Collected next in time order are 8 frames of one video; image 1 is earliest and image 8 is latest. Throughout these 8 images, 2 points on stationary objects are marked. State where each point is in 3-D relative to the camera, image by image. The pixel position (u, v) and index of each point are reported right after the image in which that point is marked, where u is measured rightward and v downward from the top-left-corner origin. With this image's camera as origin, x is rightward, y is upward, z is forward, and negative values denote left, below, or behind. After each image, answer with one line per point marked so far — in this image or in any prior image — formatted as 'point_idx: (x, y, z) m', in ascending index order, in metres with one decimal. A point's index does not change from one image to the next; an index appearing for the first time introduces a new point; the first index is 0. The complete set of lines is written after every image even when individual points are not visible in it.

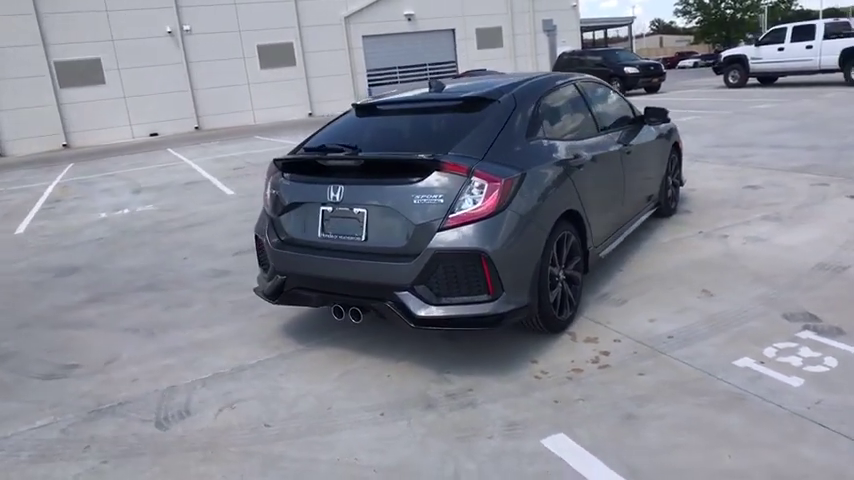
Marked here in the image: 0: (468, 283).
0: (+0.2, -0.2, +3.5) m
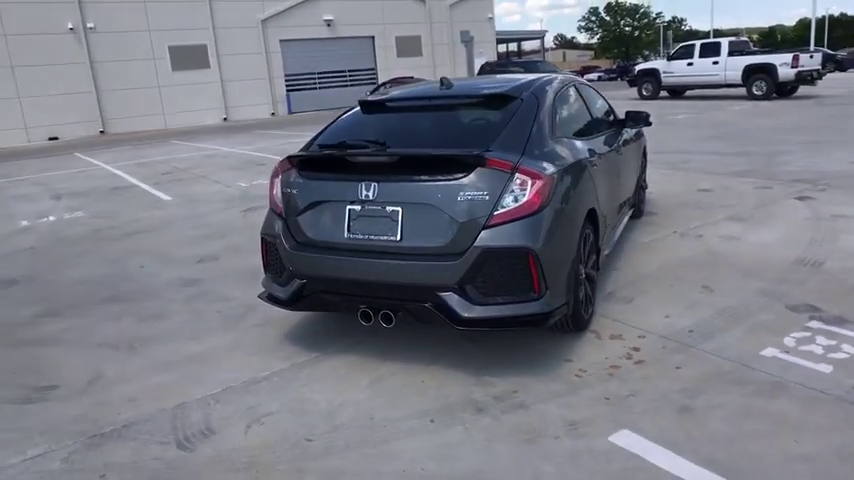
0: (+0.5, -0.2, +3.5) m
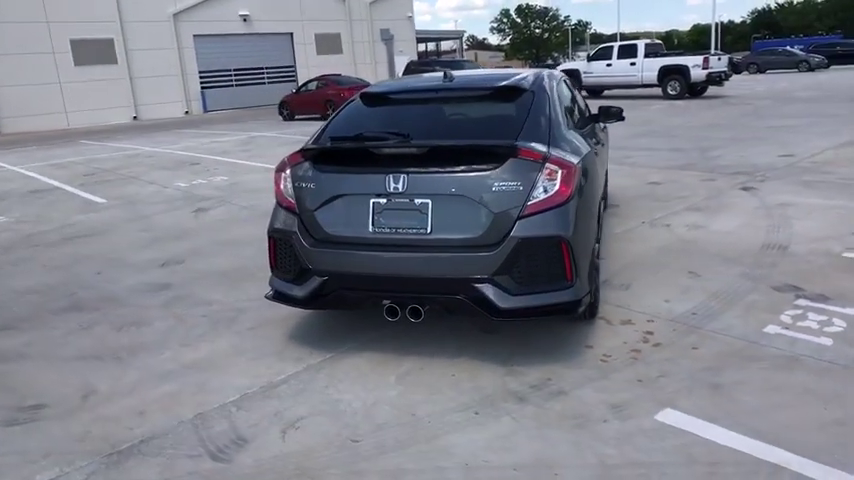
0: (+0.7, -0.2, +3.5) m
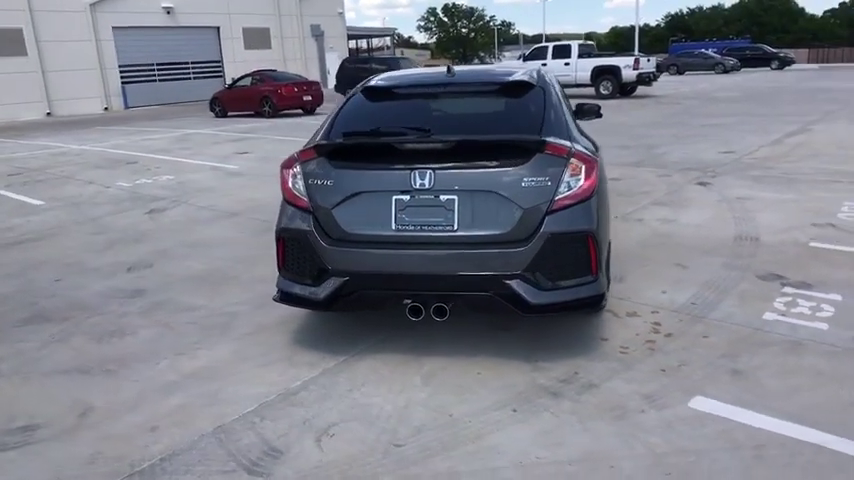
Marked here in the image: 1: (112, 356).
0: (+0.8, -0.1, +3.6) m
1: (-2.0, -0.8, +4.2) m
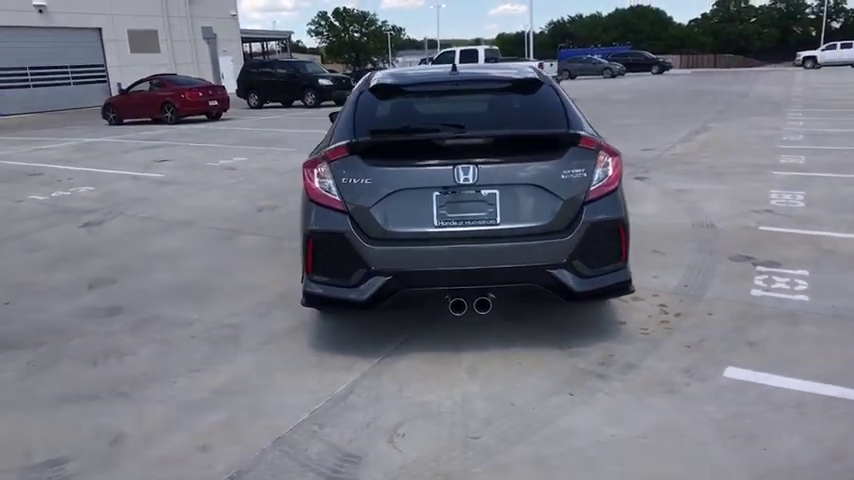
0: (+1.0, -0.1, +3.7) m
1: (-1.9, -0.8, +3.9) m
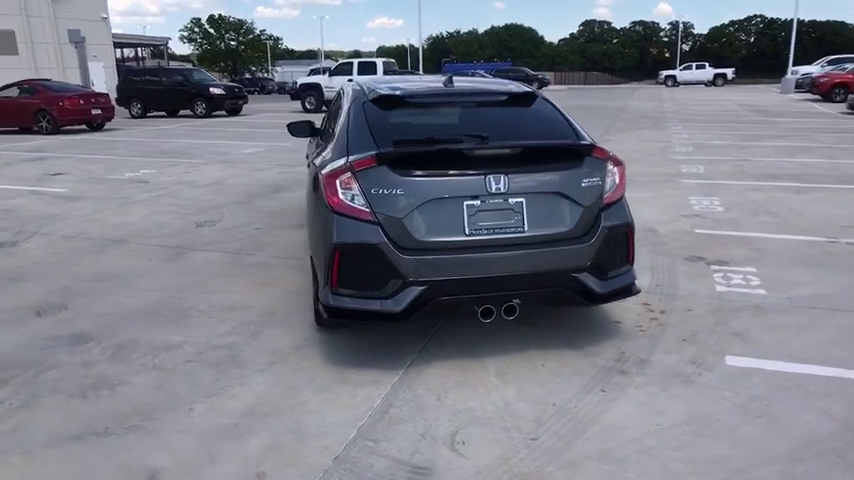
0: (+1.2, -0.1, +4.0) m
1: (-1.7, -0.9, +3.6) m
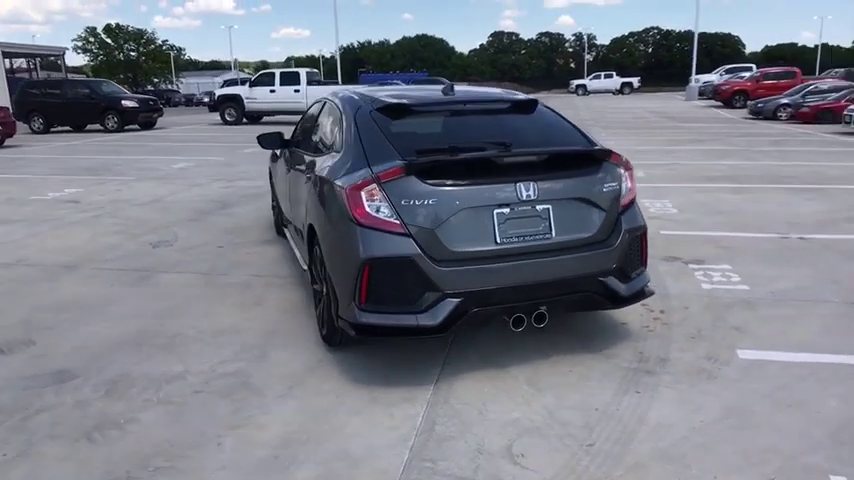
0: (+1.3, -0.1, +4.1) m
1: (-1.4, -1.0, +3.3) m
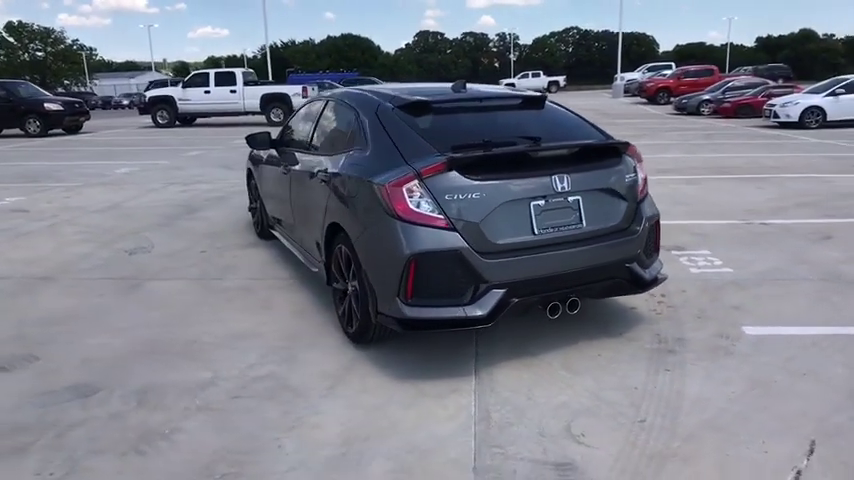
0: (+1.5, 0.0, +4.3) m
1: (-1.1, -1.1, +3.2) m
